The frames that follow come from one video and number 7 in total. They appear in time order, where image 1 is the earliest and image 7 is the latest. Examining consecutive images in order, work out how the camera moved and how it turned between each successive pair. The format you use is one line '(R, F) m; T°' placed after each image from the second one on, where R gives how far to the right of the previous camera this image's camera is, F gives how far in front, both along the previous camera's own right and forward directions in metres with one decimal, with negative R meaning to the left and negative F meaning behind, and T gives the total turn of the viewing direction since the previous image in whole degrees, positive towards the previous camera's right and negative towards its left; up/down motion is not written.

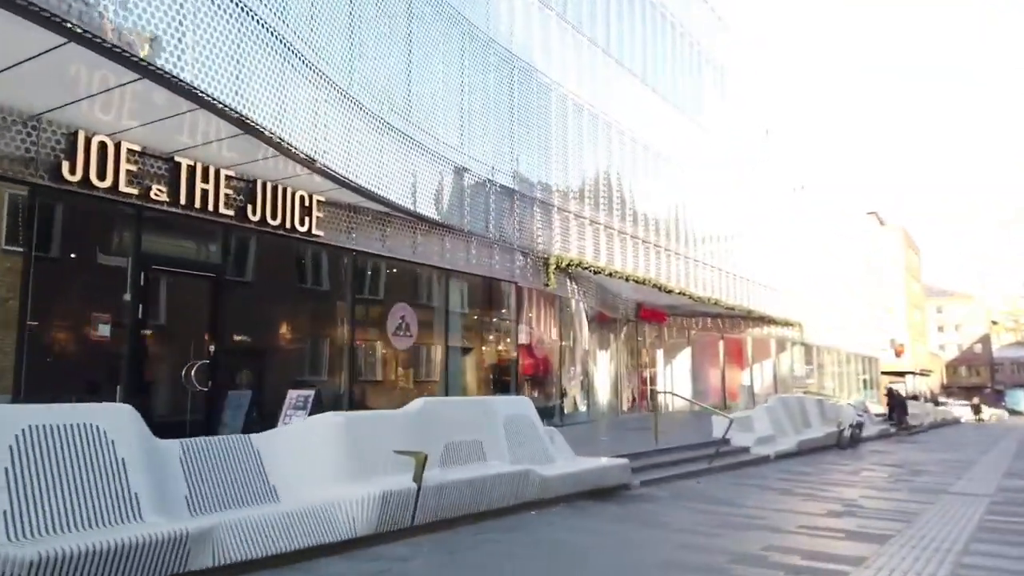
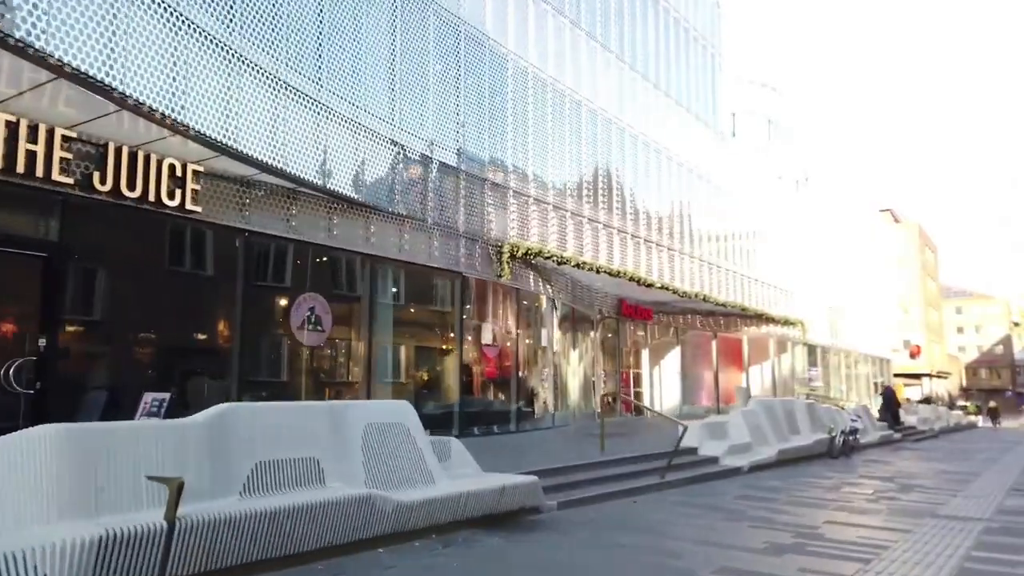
(+1.6, +1.9) m; -1°
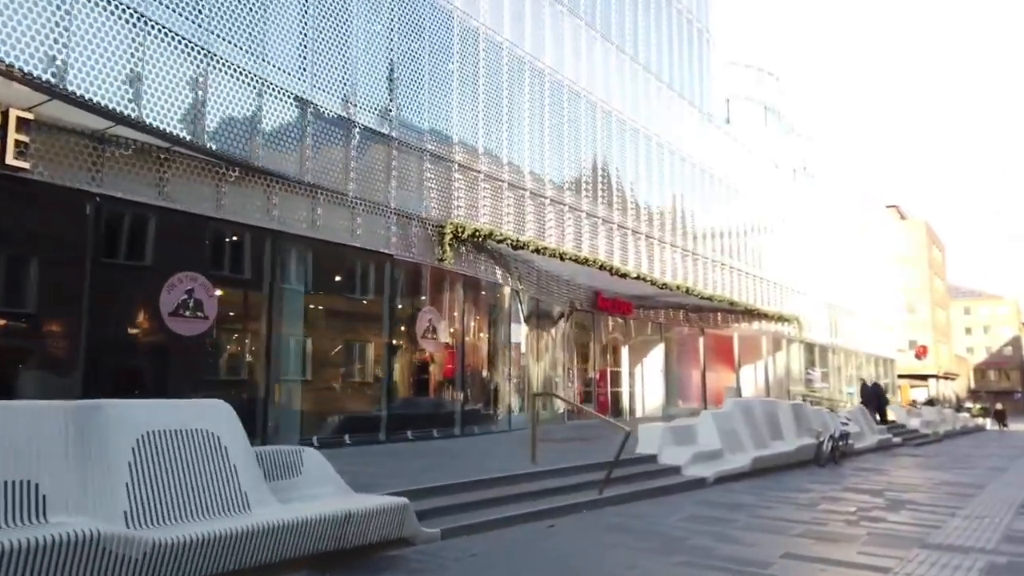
(+1.3, +2.0) m; -1°
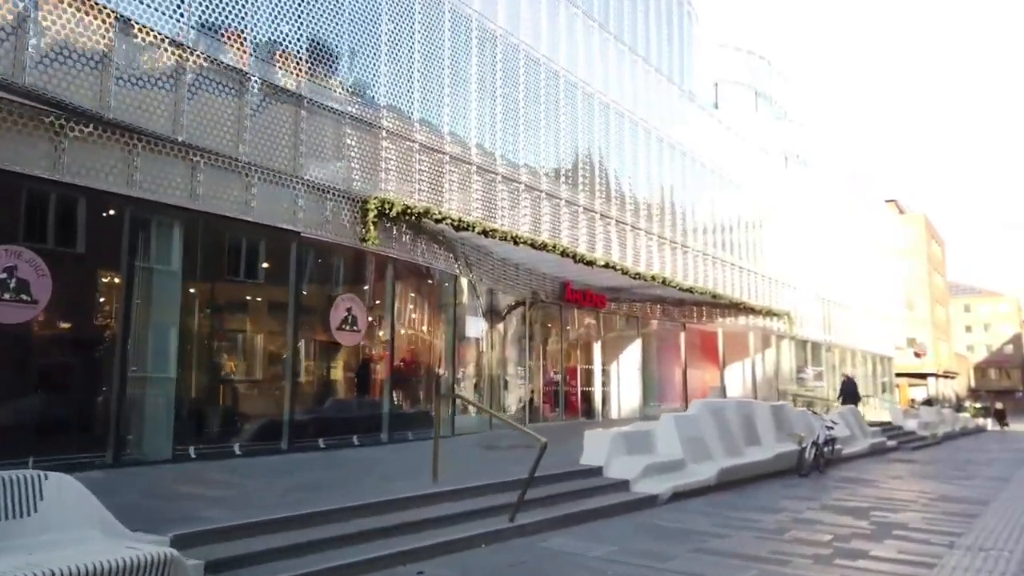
(+1.2, +2.0) m; 0°
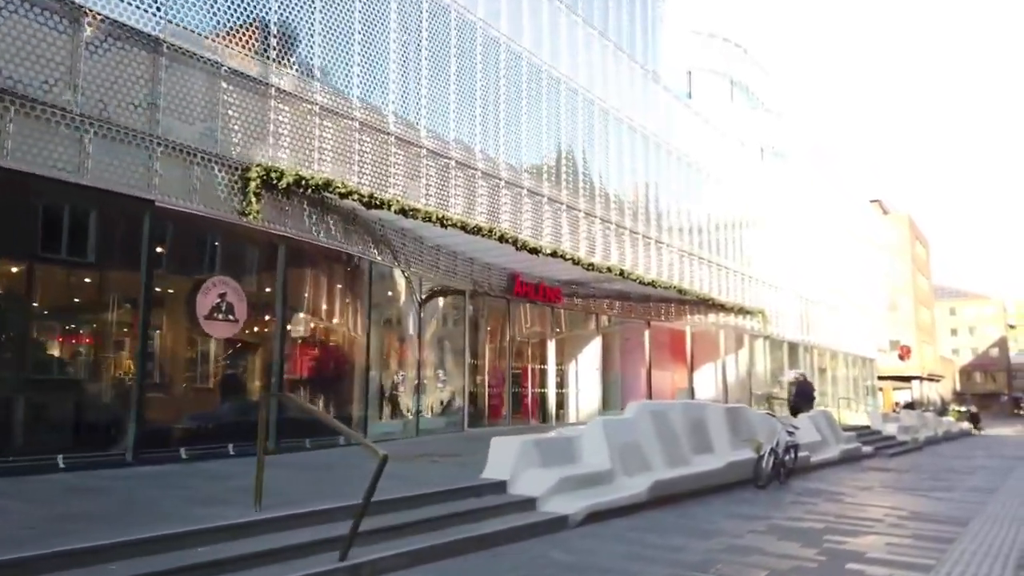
(+1.3, +1.9) m; +1°
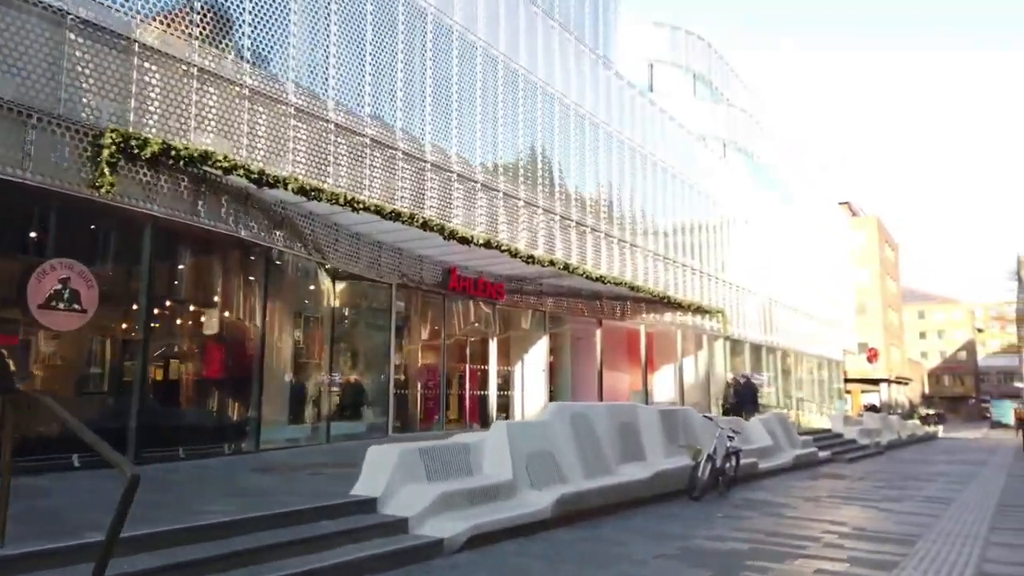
(+1.1, +1.4) m; +2°
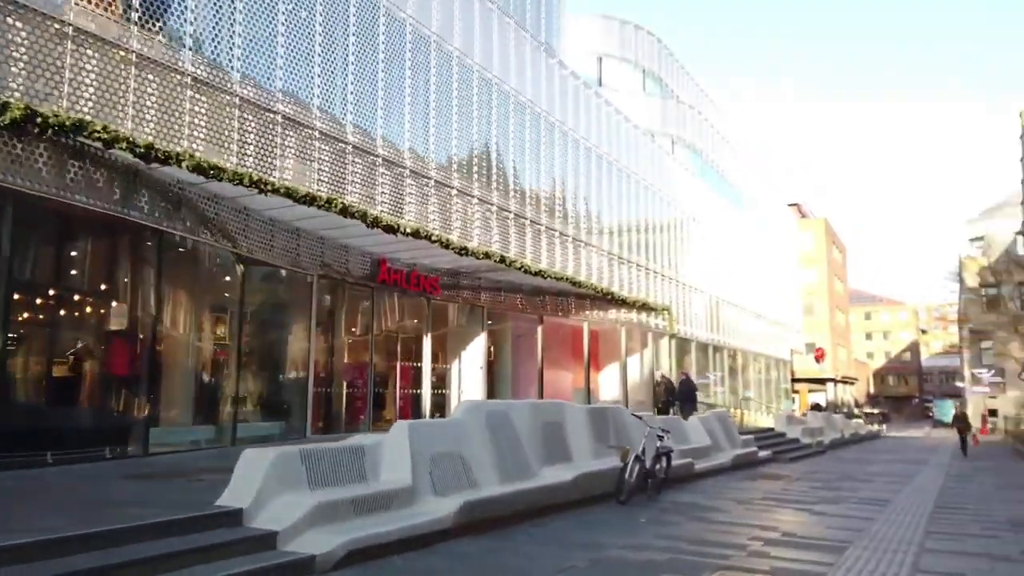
(+0.6, +0.9) m; +3°
